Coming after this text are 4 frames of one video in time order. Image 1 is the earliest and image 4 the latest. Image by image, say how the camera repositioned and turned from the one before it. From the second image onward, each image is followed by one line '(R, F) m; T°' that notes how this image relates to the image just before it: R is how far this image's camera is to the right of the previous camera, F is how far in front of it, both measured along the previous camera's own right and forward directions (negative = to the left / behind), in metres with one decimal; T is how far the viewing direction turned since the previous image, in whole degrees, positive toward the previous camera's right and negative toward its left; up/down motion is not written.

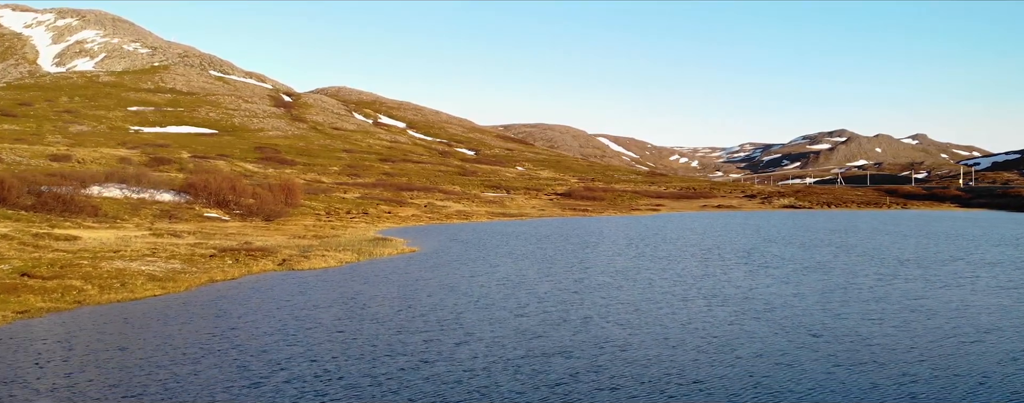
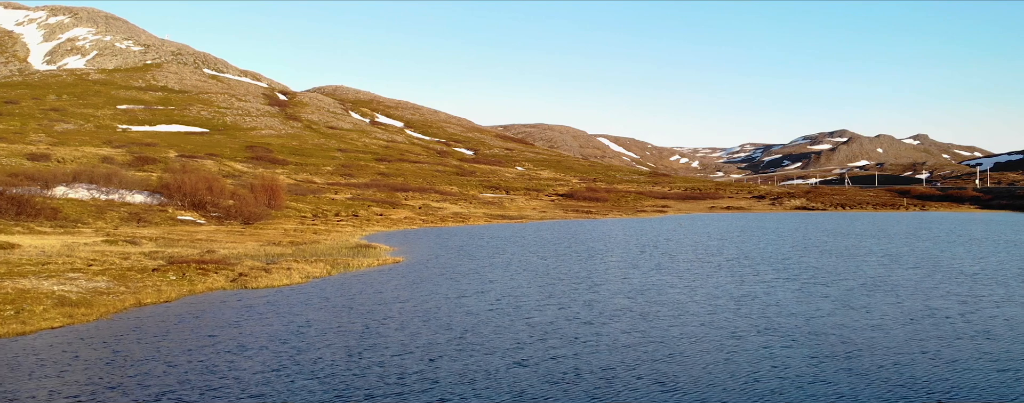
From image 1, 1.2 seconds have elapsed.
(+0.2, +9.3) m; 0°
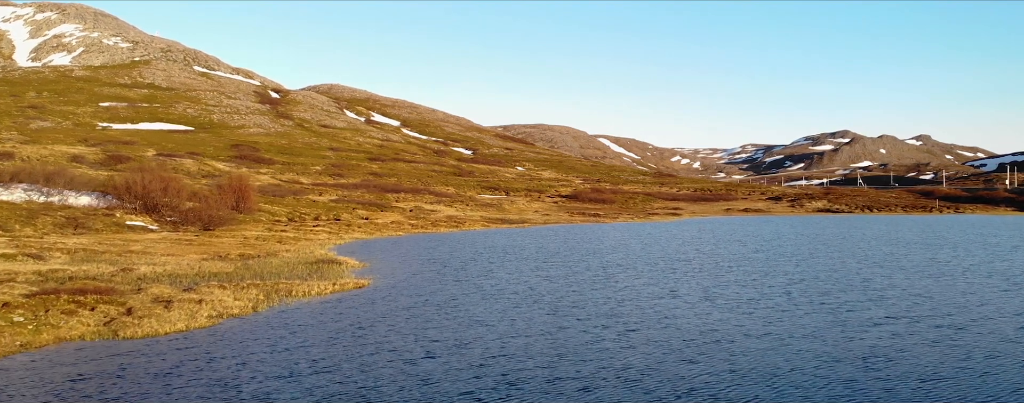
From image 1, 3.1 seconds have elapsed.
(+0.1, +14.9) m; 0°
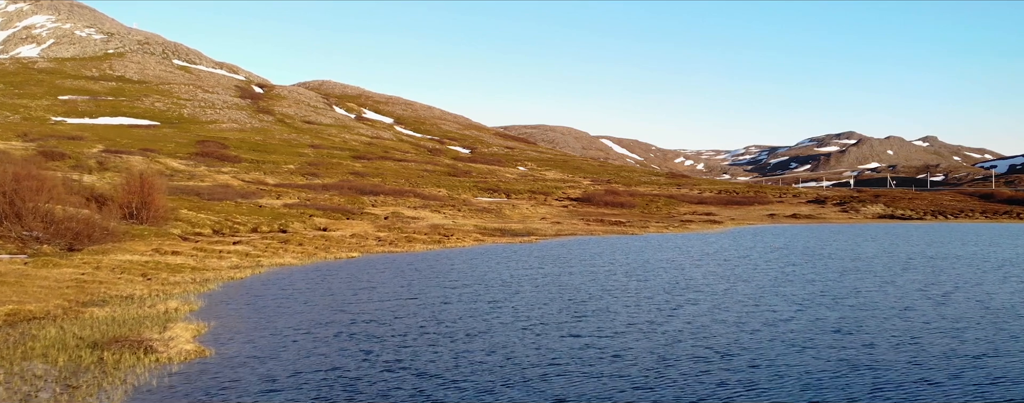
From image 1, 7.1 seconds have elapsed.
(+0.1, +30.9) m; 0°
